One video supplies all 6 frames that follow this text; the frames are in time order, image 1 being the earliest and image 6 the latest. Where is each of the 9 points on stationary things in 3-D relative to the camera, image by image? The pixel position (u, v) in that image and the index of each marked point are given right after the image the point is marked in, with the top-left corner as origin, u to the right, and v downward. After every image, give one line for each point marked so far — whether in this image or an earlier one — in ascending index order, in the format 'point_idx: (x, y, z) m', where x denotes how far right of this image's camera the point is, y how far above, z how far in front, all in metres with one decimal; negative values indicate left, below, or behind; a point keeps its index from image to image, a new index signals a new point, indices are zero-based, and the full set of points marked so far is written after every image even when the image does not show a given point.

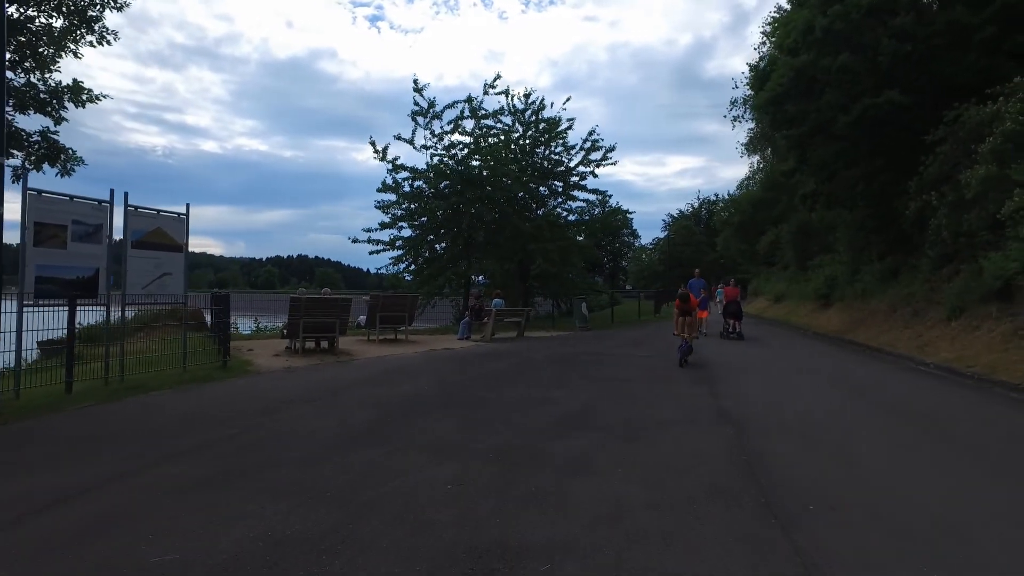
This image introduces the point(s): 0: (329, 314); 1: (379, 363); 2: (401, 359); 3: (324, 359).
0: (-4.1, -0.6, +15.0) m
1: (-2.7, -1.5, +13.8) m
2: (-2.4, -1.6, +15.1) m
3: (-4.0, -1.5, +14.3) m
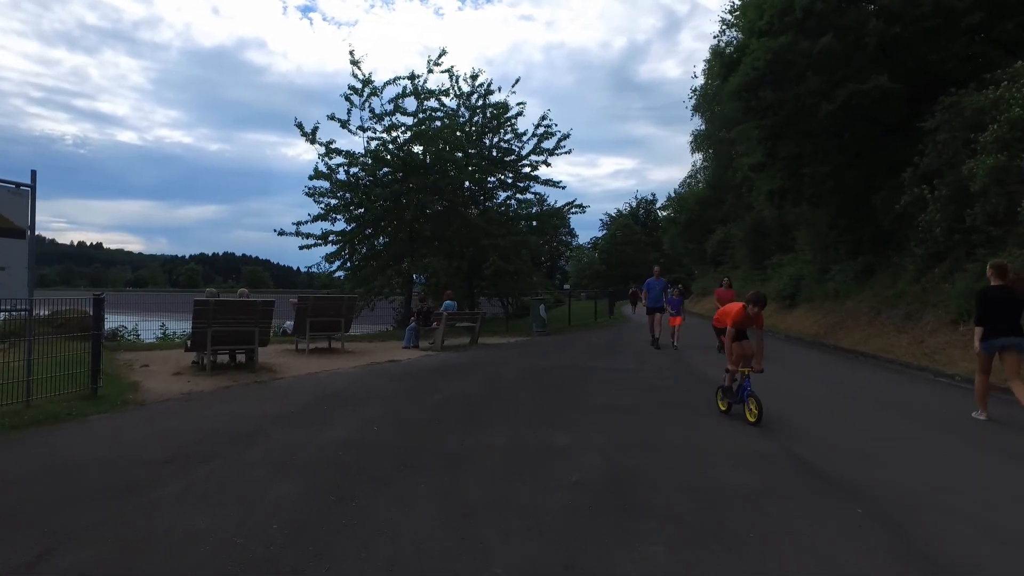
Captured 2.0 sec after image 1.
0: (-4.8, -0.6, +12.0) m
1: (-3.3, -1.5, +11.0) m
2: (-3.1, -1.6, +12.2) m
3: (-4.6, -1.5, +11.4) m
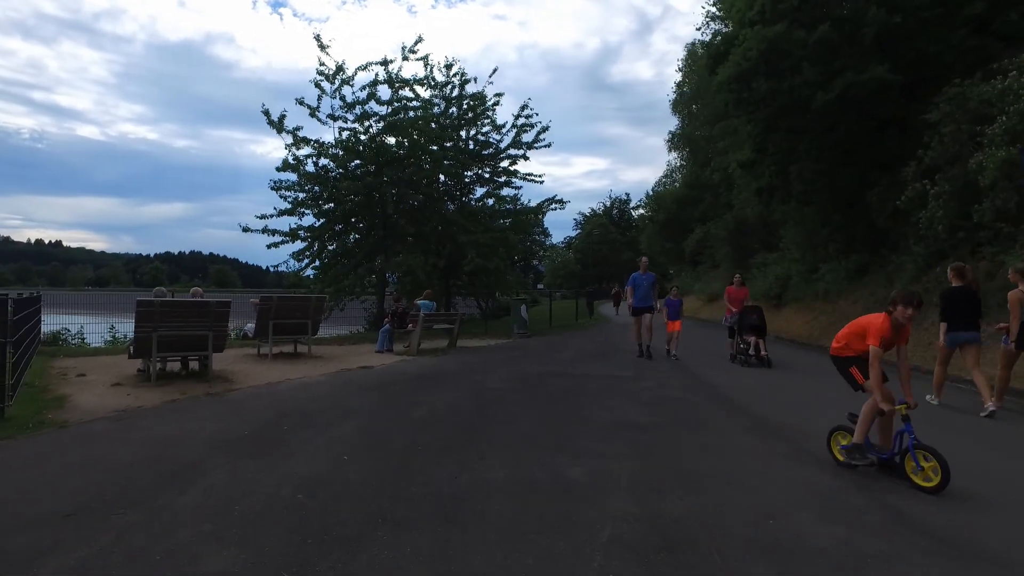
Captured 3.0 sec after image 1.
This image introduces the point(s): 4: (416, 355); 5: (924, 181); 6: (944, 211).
0: (-5.0, -0.6, +10.6) m
1: (-3.5, -1.5, +9.7) m
2: (-3.3, -1.6, +10.9) m
3: (-4.8, -1.5, +10.0) m
4: (-2.3, -1.6, +16.0) m
5: (+10.4, +2.7, +17.1) m
6: (+10.2, +1.8, +15.9) m
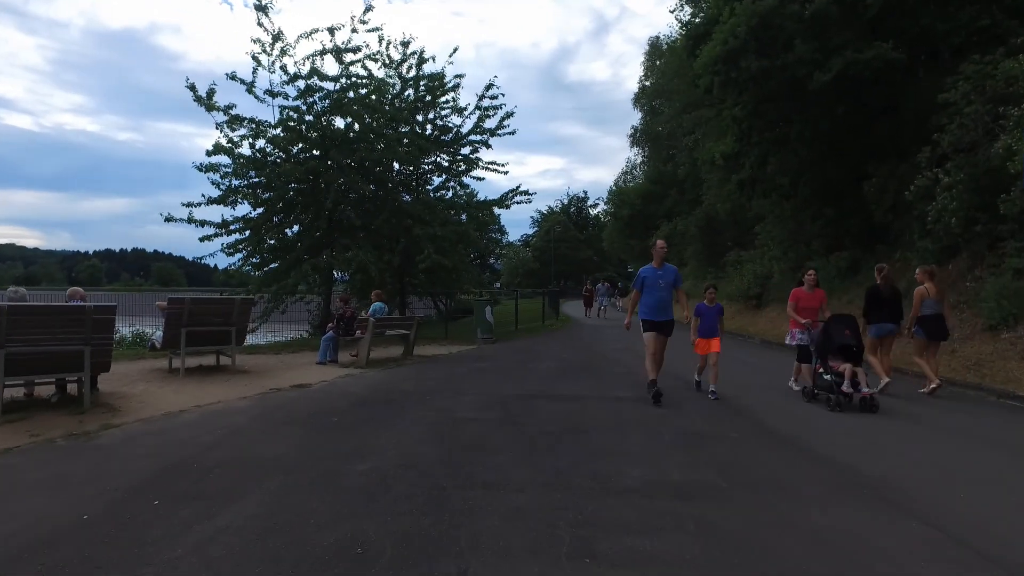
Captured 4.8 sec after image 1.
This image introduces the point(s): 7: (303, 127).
0: (-5.3, -0.6, +8.0) m
1: (-3.7, -1.5, +7.1) m
2: (-3.7, -1.6, +8.4) m
3: (-5.0, -1.5, +7.4) m
4: (-2.9, -1.6, +13.6) m
5: (+9.6, +2.7, +15.4) m
6: (+9.5, +1.8, +14.3) m
7: (-6.0, +4.7, +19.5) m
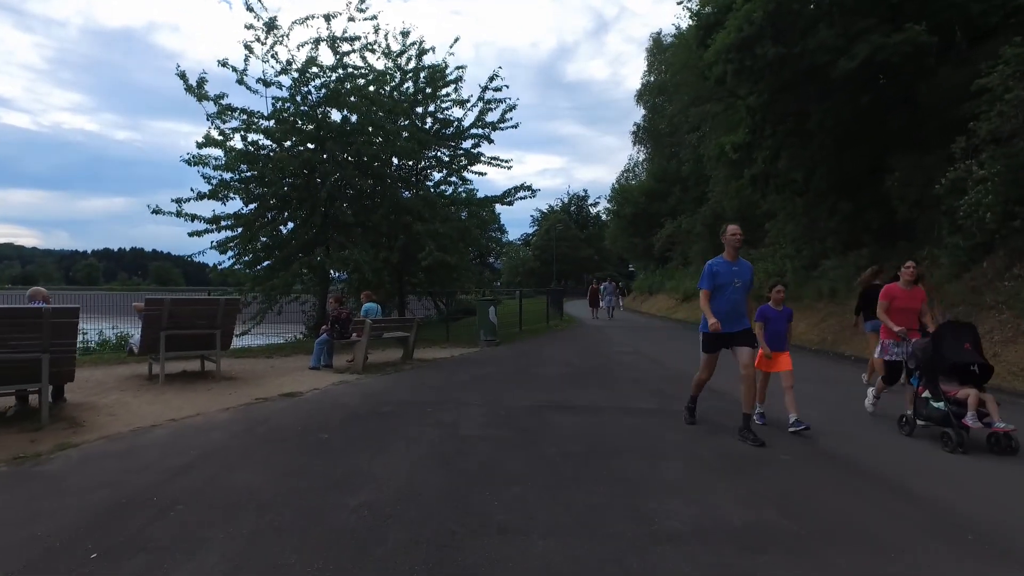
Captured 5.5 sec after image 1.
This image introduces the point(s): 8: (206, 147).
0: (-5.2, -0.6, +7.1) m
1: (-3.6, -1.5, +6.2) m
2: (-3.5, -1.6, +7.5) m
3: (-4.9, -1.5, +6.4) m
4: (-2.8, -1.6, +12.6) m
5: (+9.8, +2.7, +14.5) m
6: (+9.6, +1.8, +13.4) m
7: (-5.9, +4.7, +18.5) m
8: (-8.8, +4.1, +19.5) m
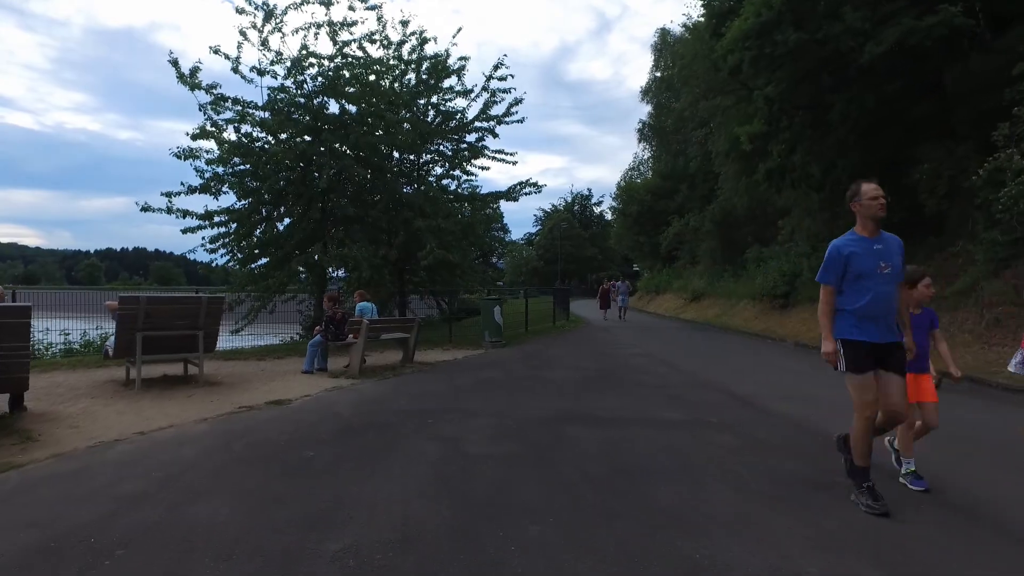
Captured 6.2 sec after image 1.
0: (-5.1, -0.5, +6.2) m
1: (-3.4, -1.5, +5.3) m
2: (-3.4, -1.5, +6.6) m
3: (-4.8, -1.5, +5.5) m
4: (-2.7, -1.5, +11.7) m
5: (+9.9, +2.8, +13.6) m
6: (+9.8, +1.9, +12.4) m
7: (-5.8, +4.7, +17.7) m
8: (-8.7, +4.1, +18.6) m
